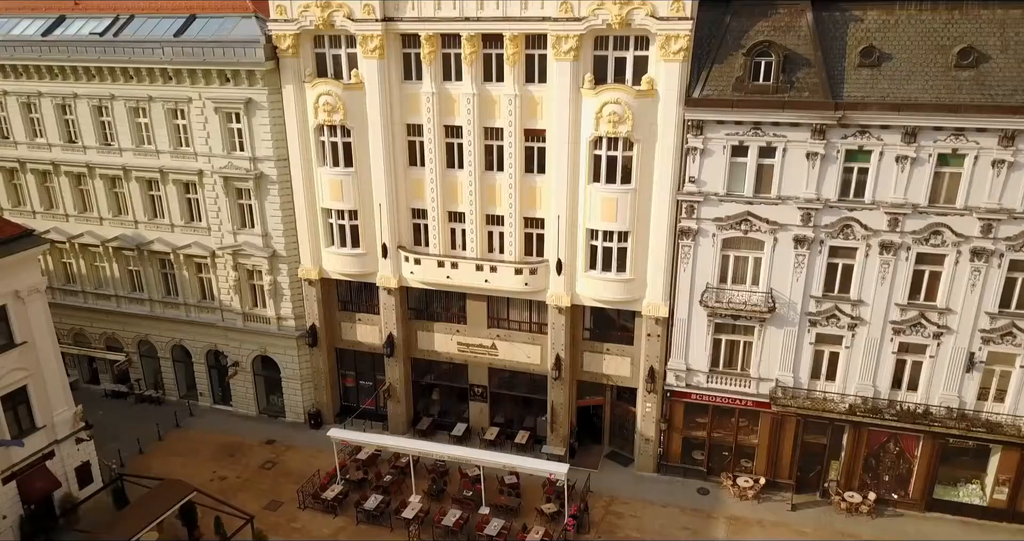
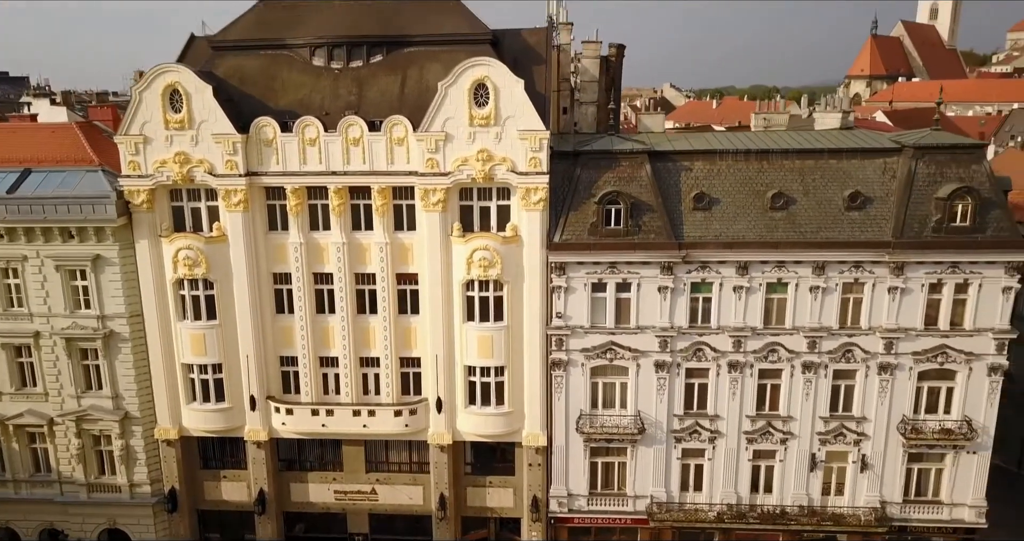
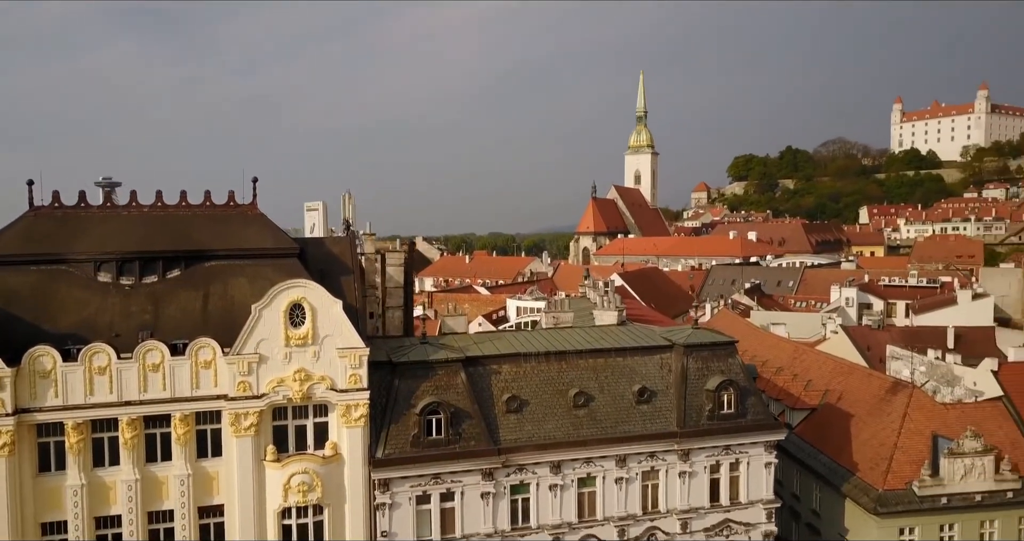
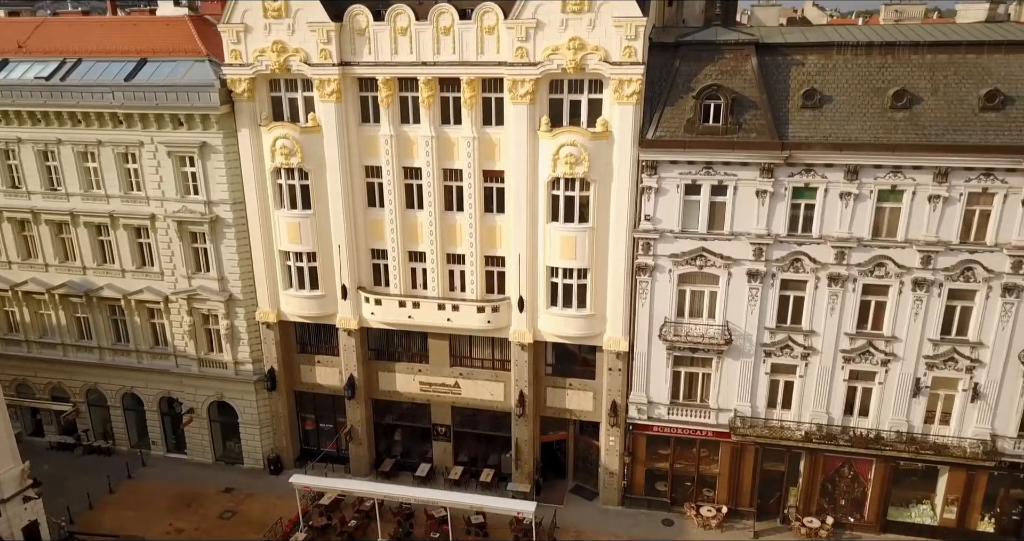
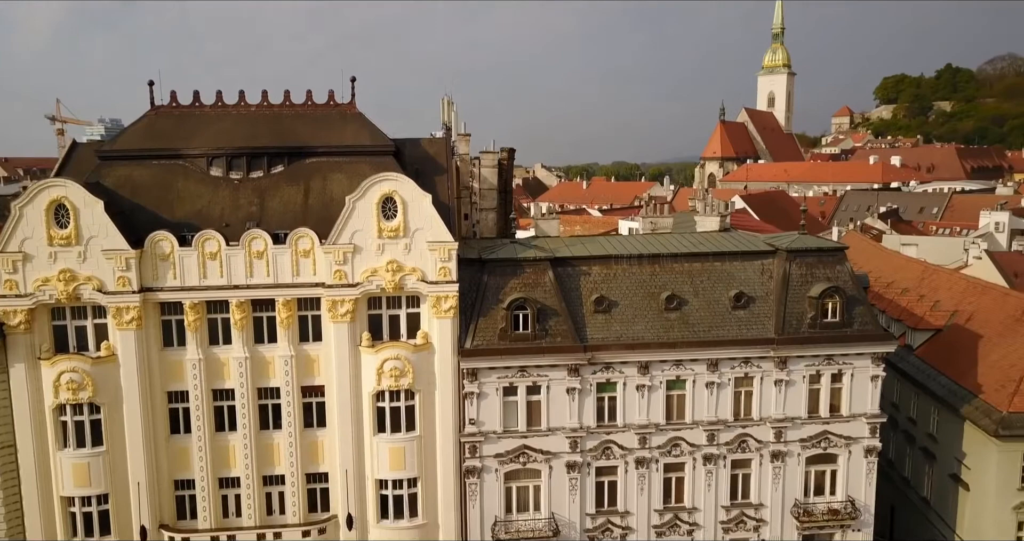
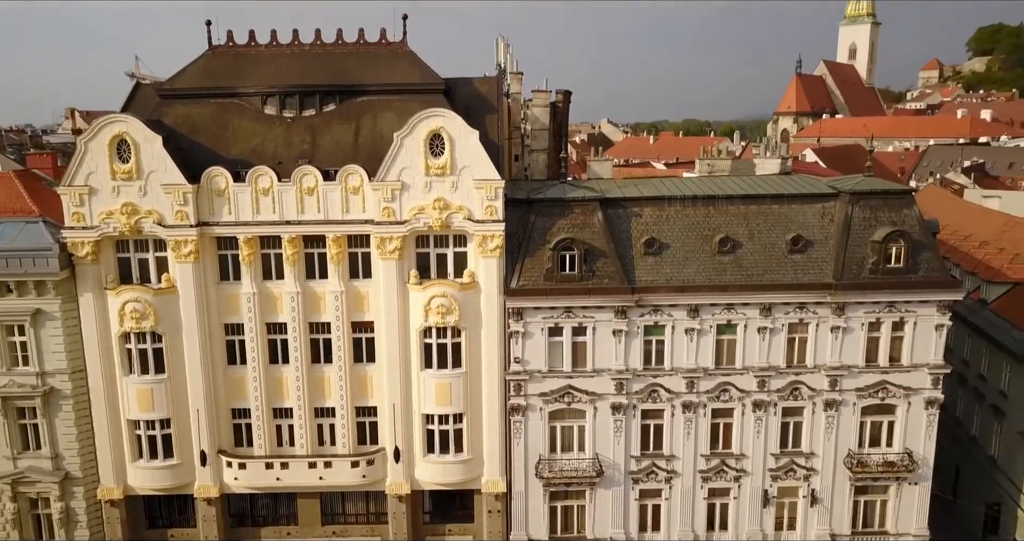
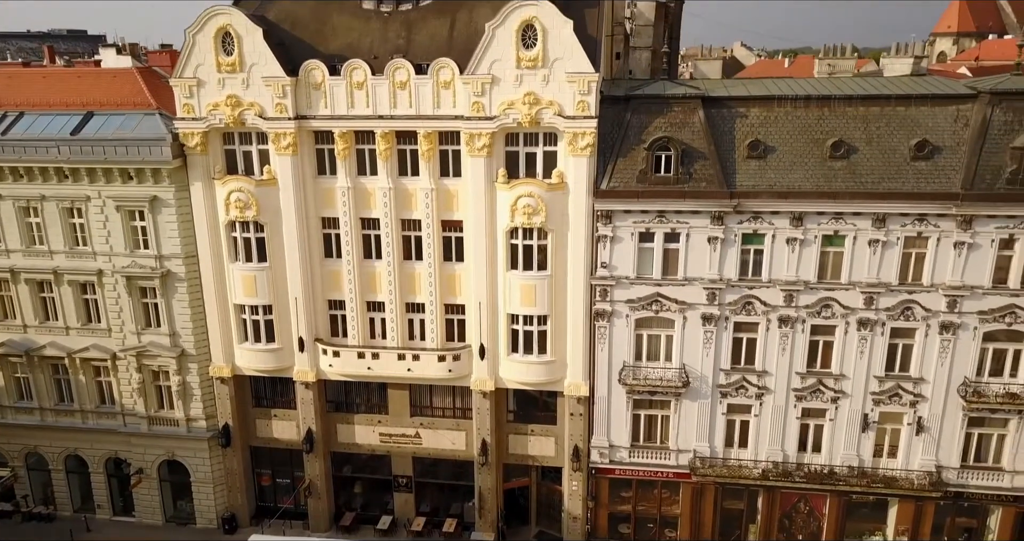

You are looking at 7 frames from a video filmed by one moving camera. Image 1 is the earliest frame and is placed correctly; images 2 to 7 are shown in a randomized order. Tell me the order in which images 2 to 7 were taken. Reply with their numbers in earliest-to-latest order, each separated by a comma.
4, 7, 2, 6, 5, 3
